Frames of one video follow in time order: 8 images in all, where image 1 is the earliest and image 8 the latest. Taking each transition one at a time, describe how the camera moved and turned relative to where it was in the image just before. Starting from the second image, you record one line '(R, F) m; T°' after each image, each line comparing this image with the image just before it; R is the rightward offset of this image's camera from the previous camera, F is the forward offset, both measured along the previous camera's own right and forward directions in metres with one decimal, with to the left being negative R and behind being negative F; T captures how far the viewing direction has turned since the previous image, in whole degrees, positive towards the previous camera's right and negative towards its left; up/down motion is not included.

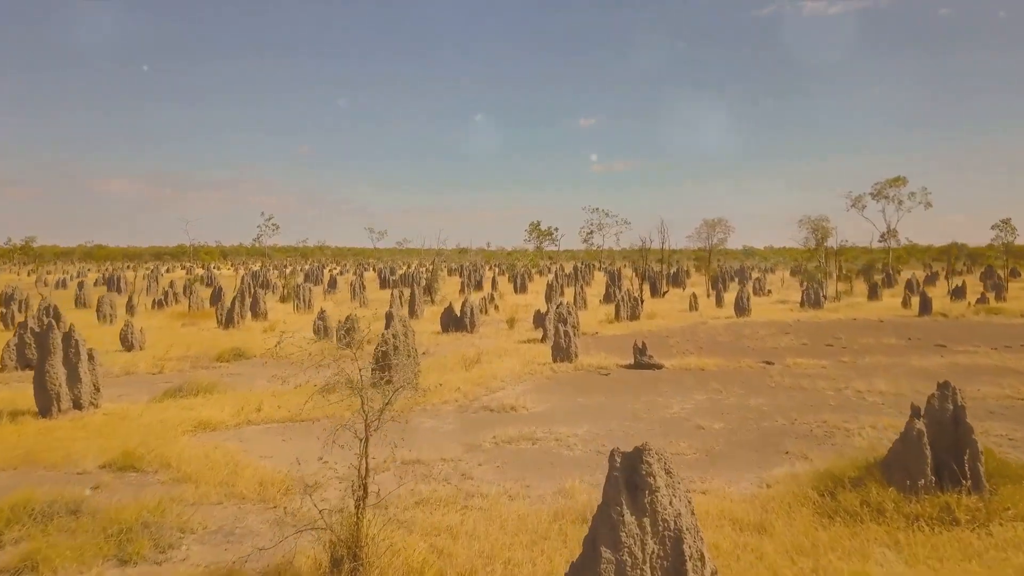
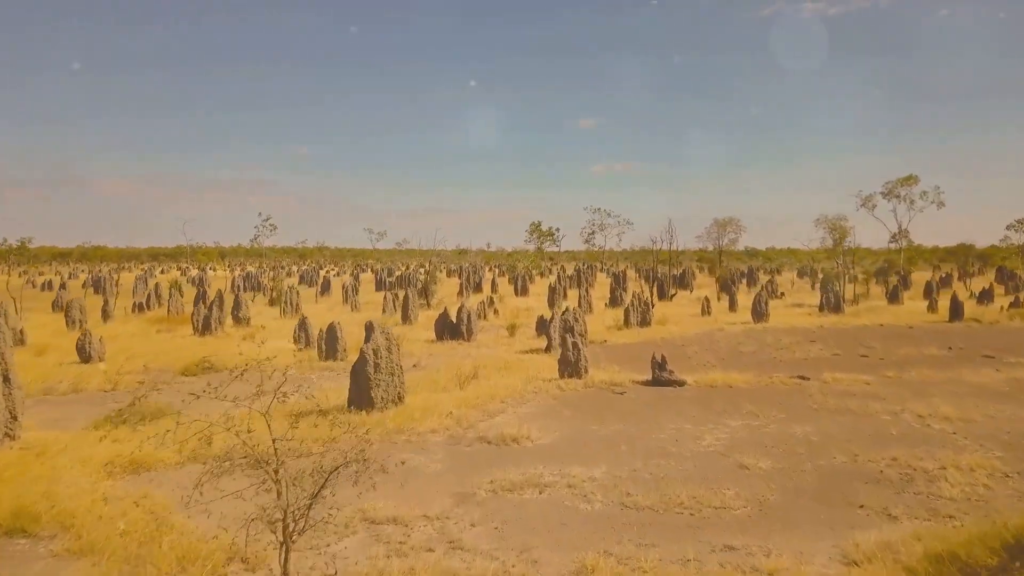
(0.0, +1.9) m; 0°
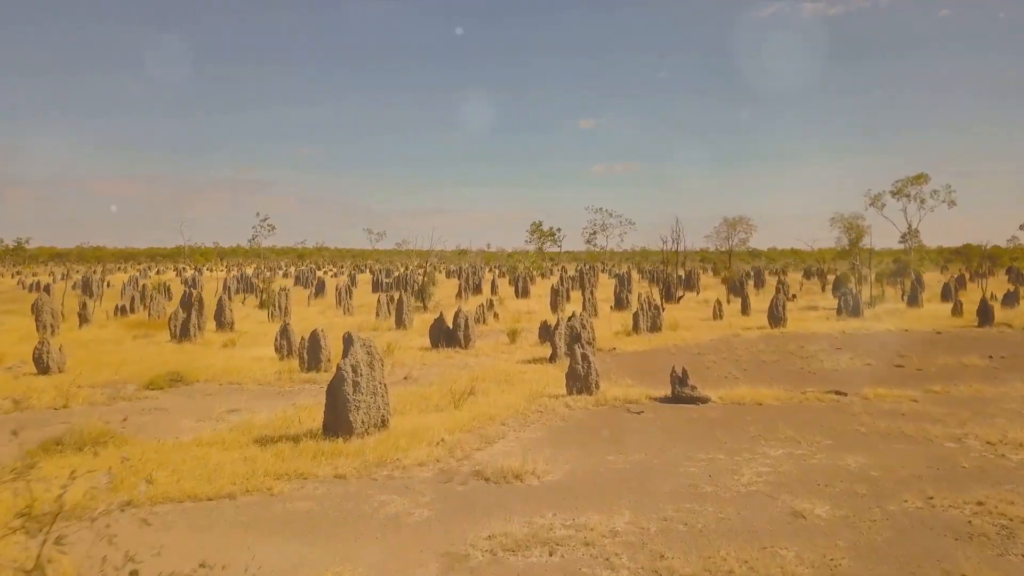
(0.0, +1.6) m; 0°
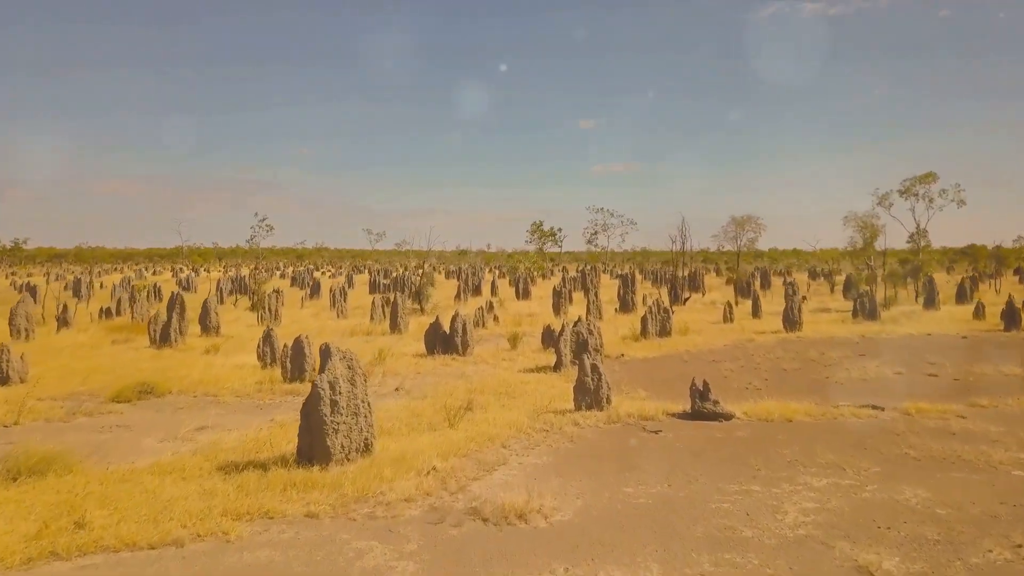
(0.0, +1.3) m; 0°
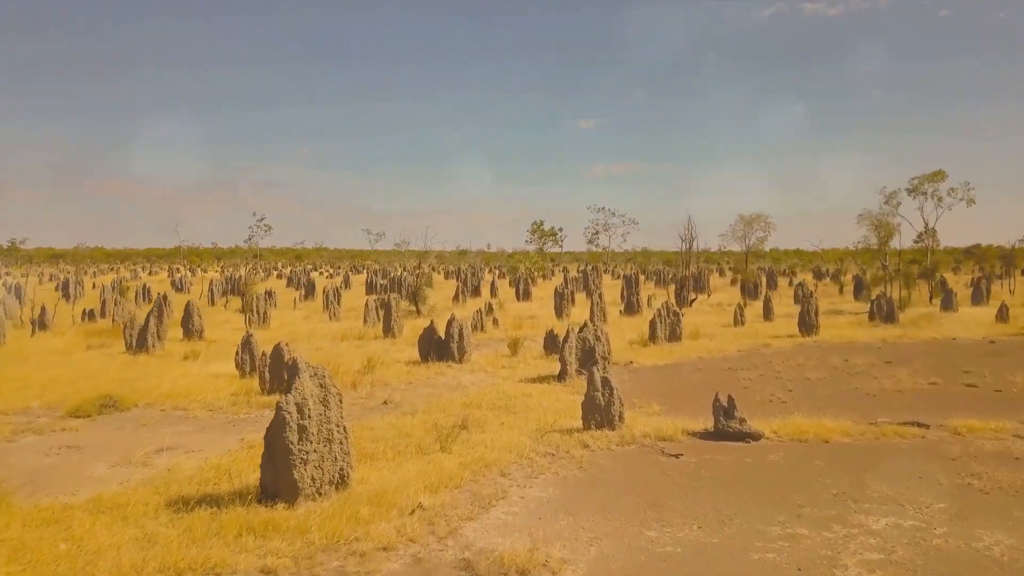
(0.0, +1.3) m; 0°
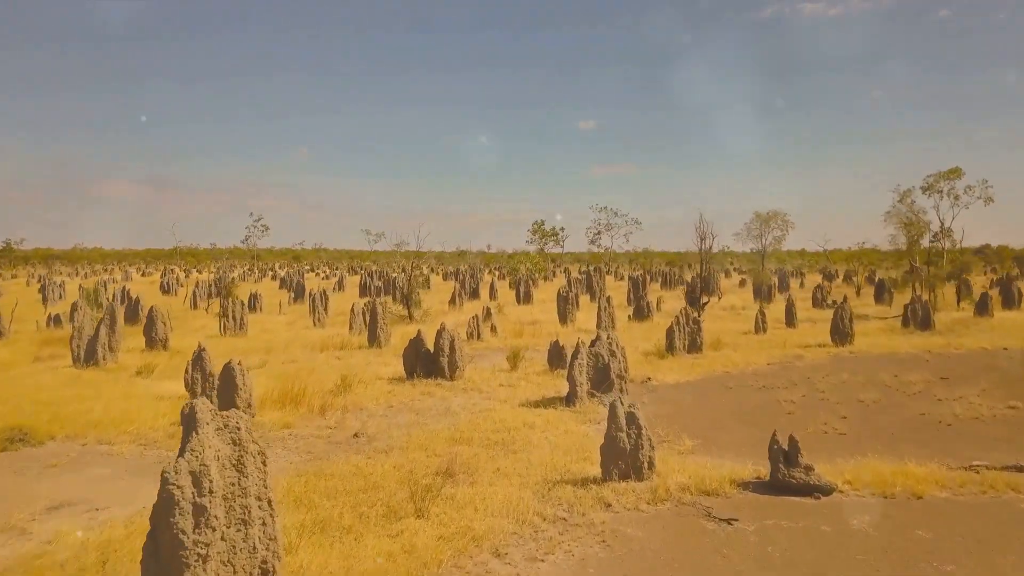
(0.0, +2.2) m; 0°
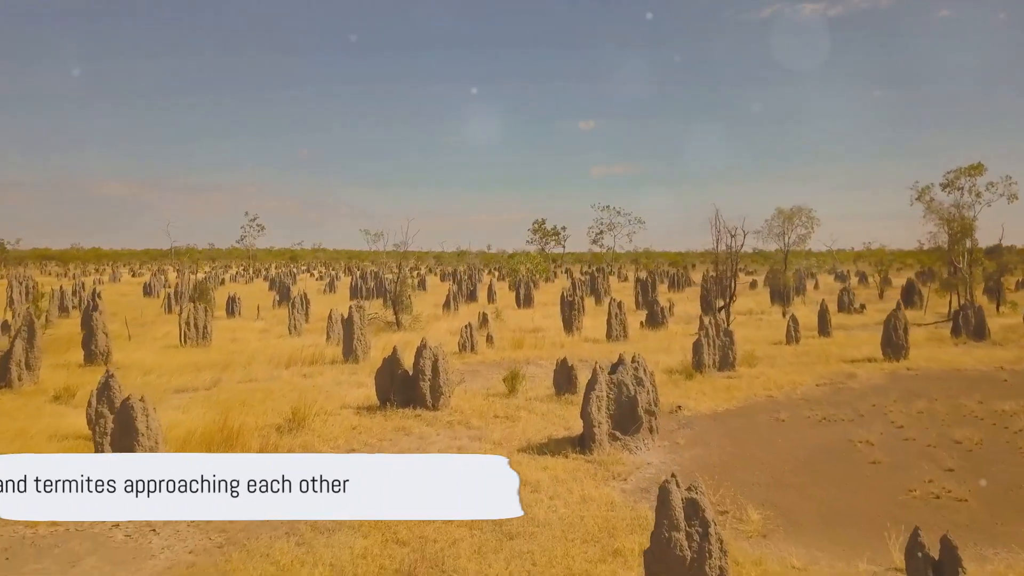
(0.0, +2.8) m; 0°
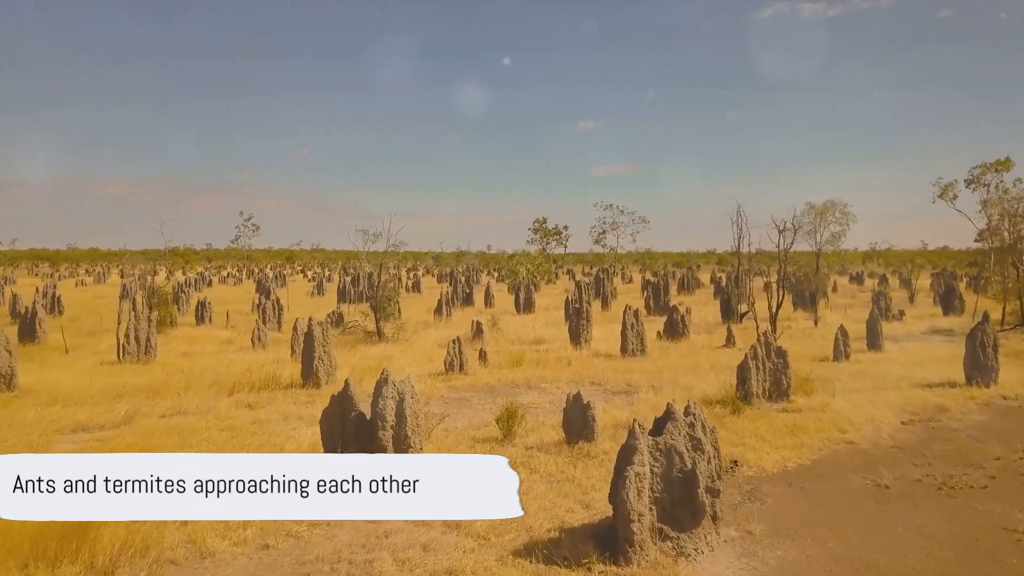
(+0.1, +3.2) m; 0°
